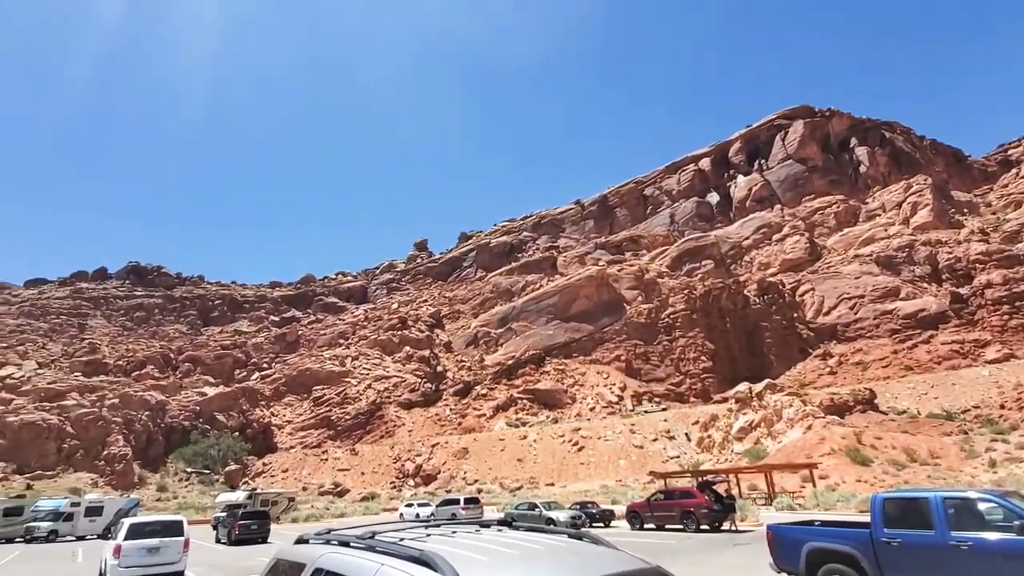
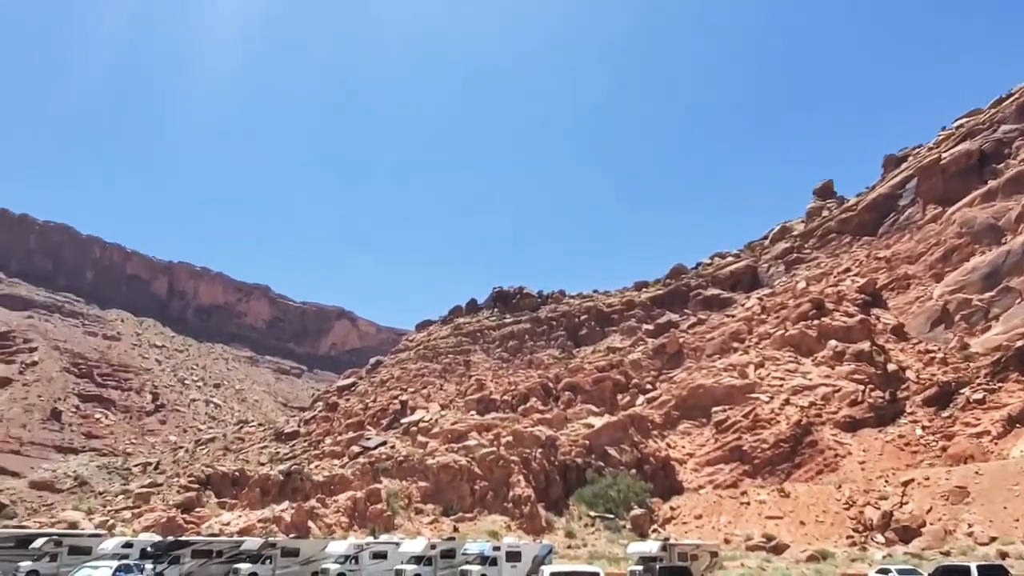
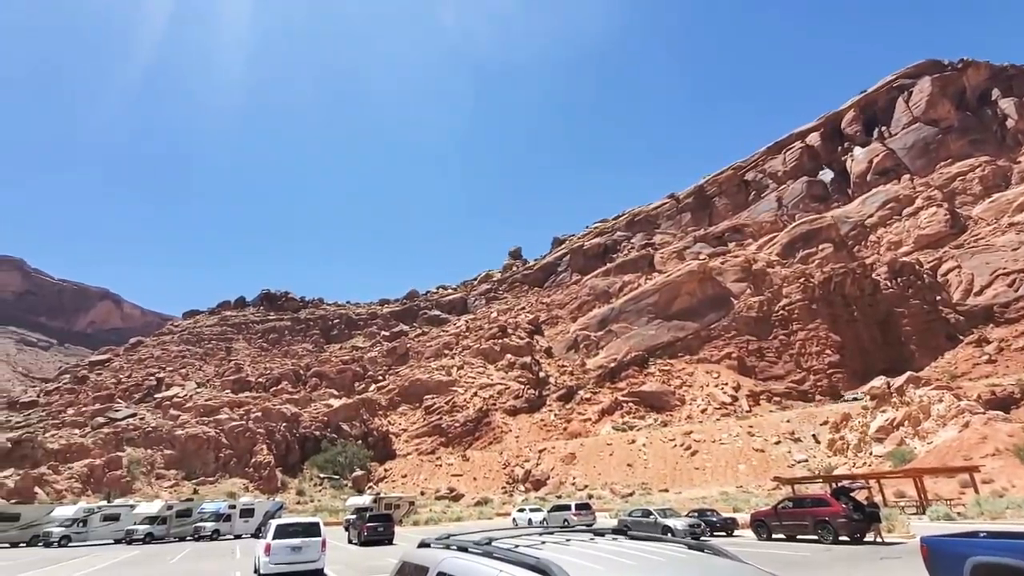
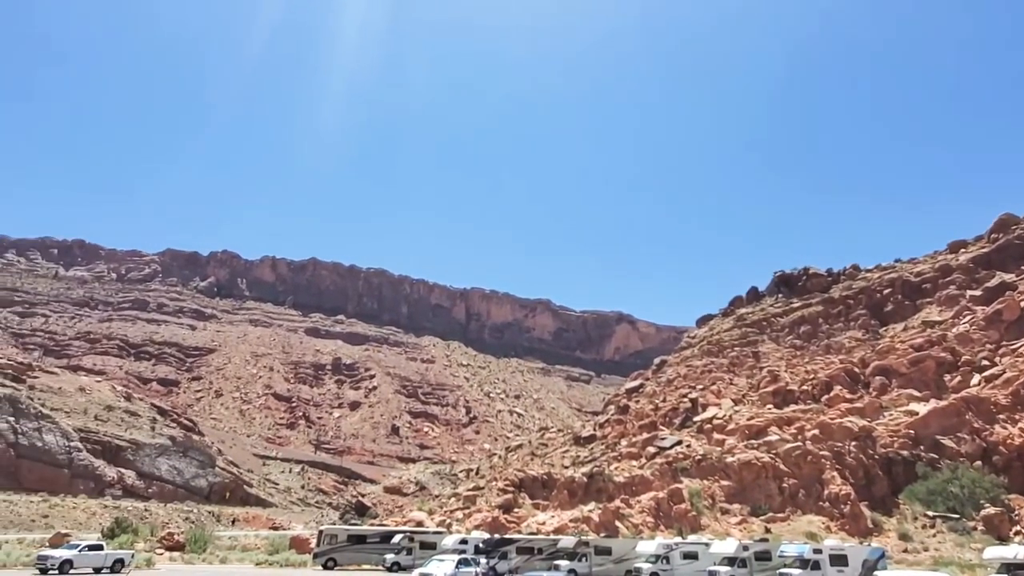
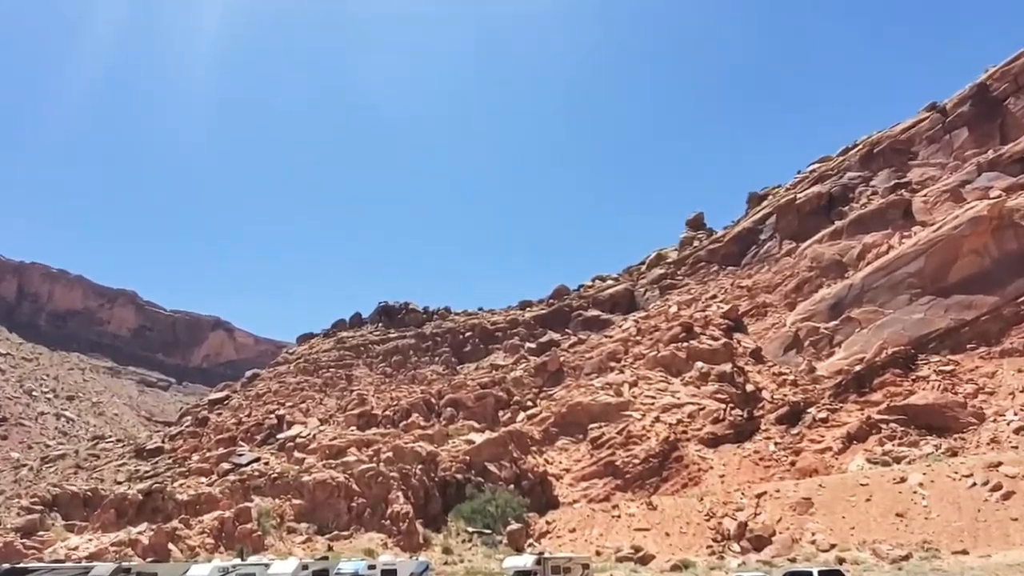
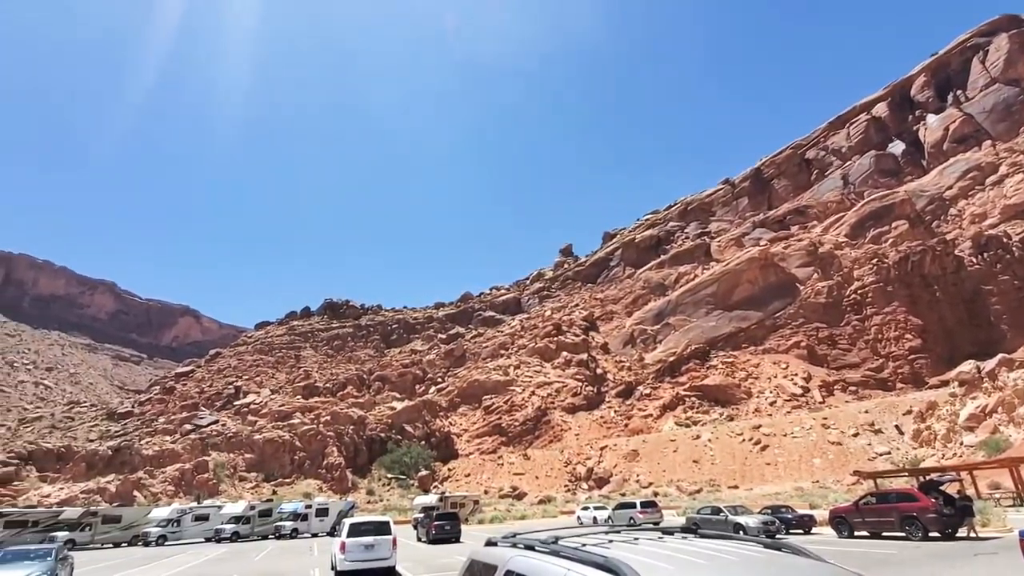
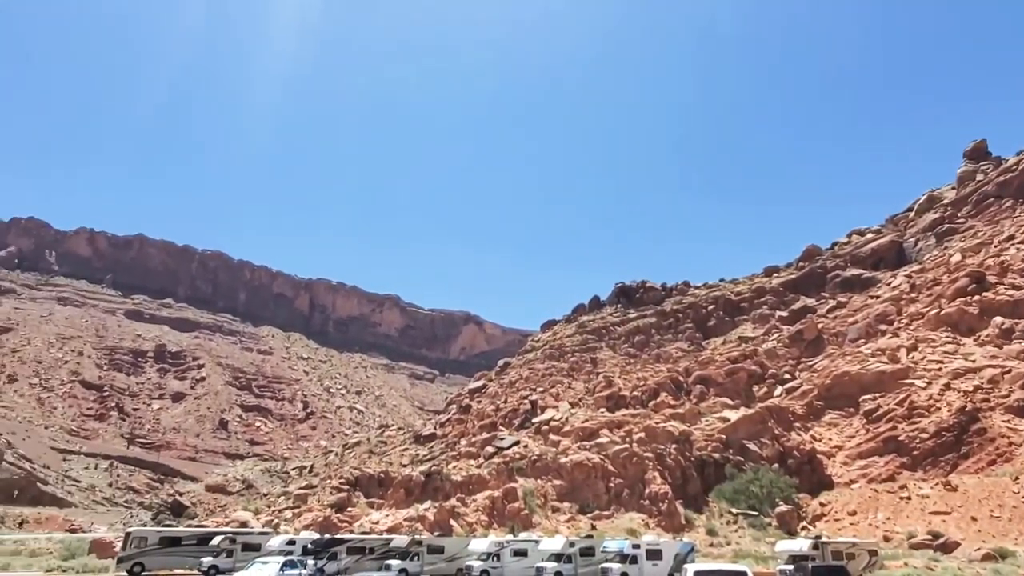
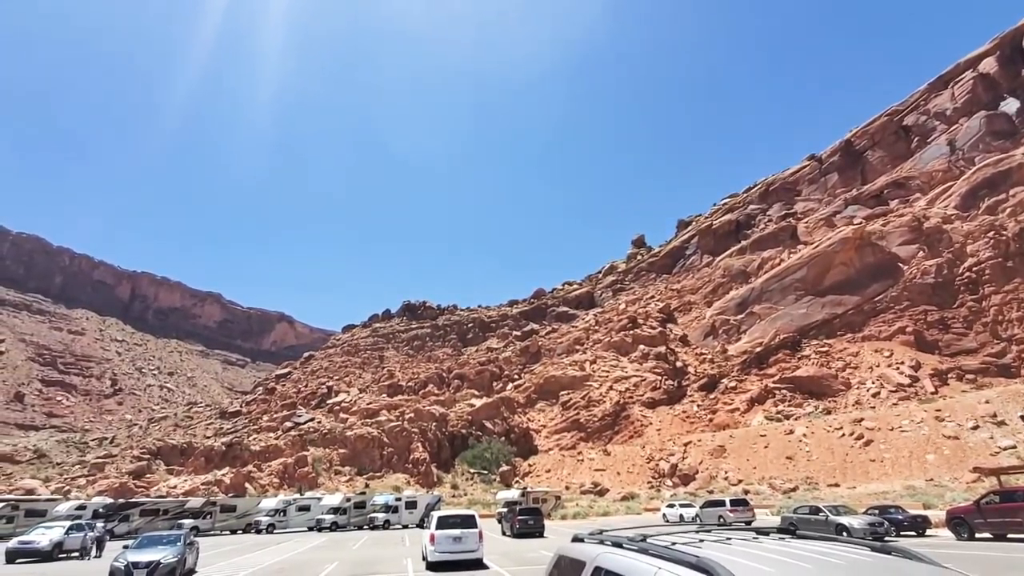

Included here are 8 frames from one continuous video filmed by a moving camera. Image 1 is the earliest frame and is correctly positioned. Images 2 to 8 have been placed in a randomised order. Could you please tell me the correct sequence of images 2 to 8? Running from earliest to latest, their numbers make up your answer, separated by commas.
3, 6, 8, 5, 2, 7, 4
